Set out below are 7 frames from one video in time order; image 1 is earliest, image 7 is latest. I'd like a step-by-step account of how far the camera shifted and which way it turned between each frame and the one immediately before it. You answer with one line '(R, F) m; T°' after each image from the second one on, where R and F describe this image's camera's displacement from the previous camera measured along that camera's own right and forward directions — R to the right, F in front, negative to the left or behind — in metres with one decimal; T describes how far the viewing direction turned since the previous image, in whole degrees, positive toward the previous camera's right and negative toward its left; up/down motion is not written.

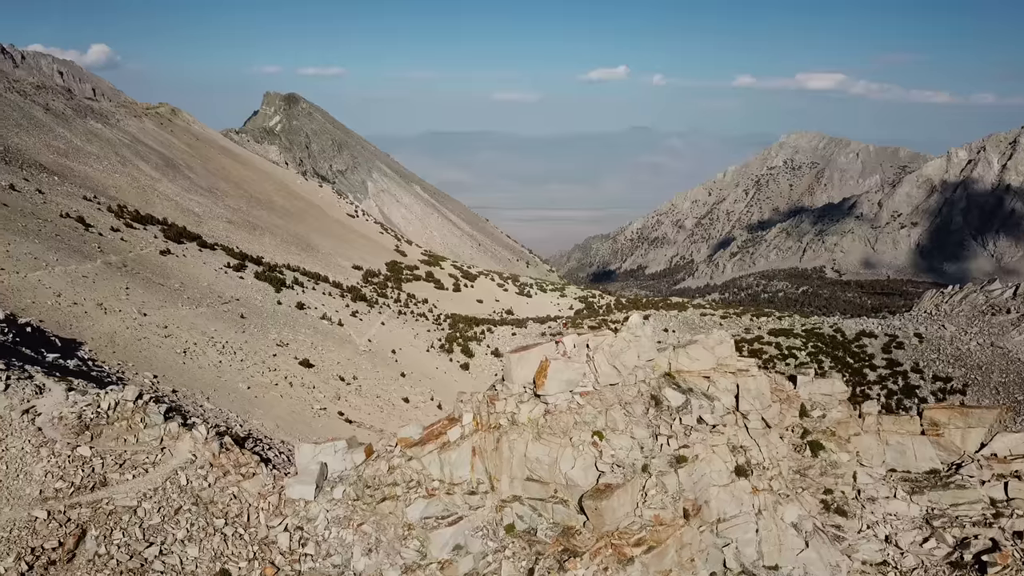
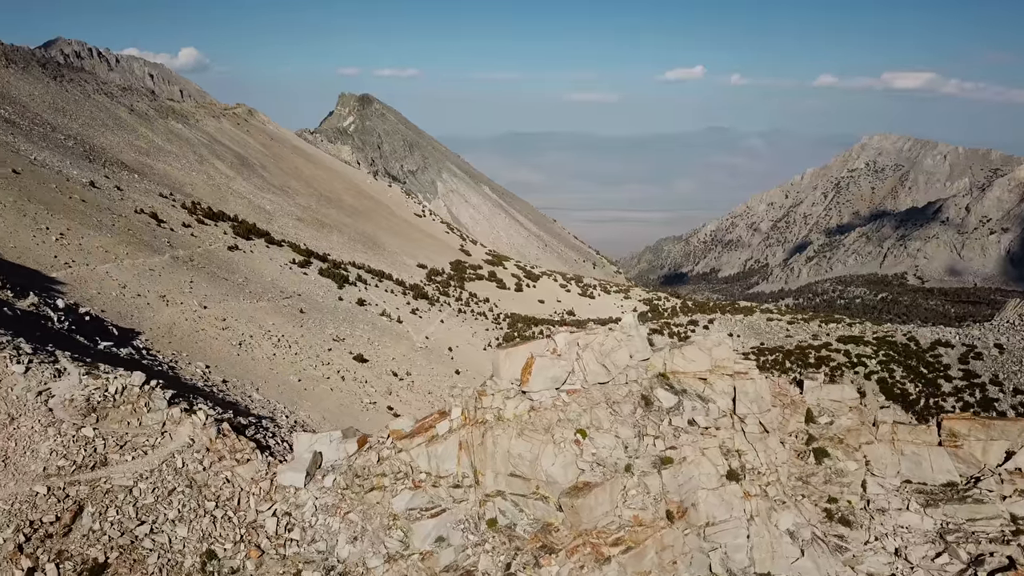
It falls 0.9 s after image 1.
(+1.0, 0.0) m; -5°
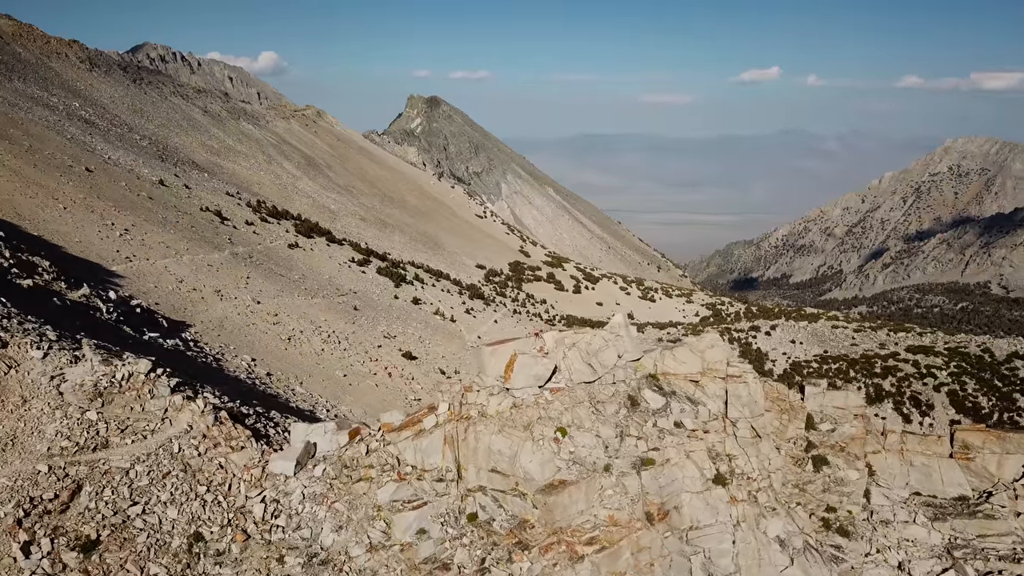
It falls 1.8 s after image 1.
(+1.0, 0.0) m; -5°
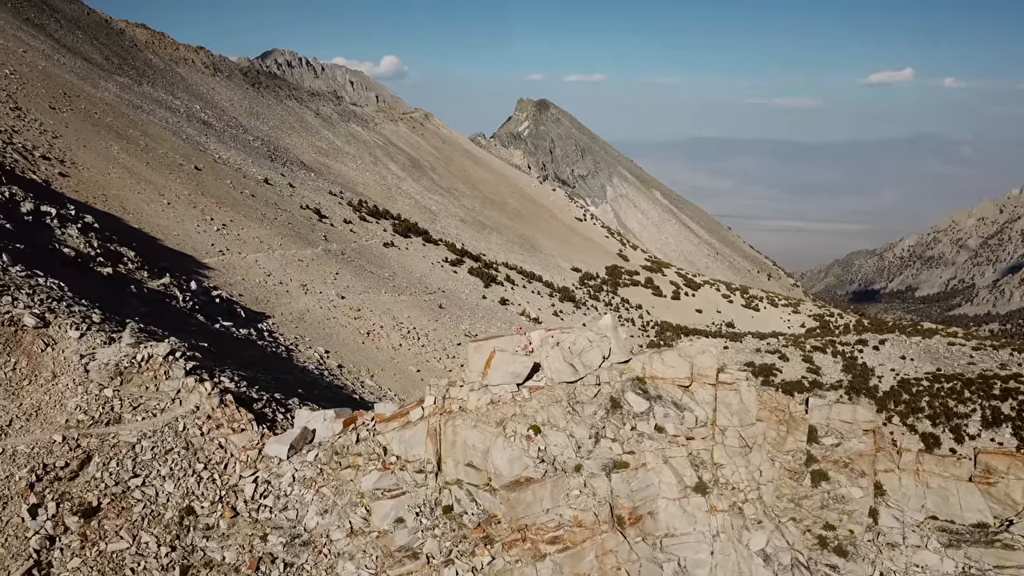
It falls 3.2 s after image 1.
(+1.5, 0.0) m; -8°
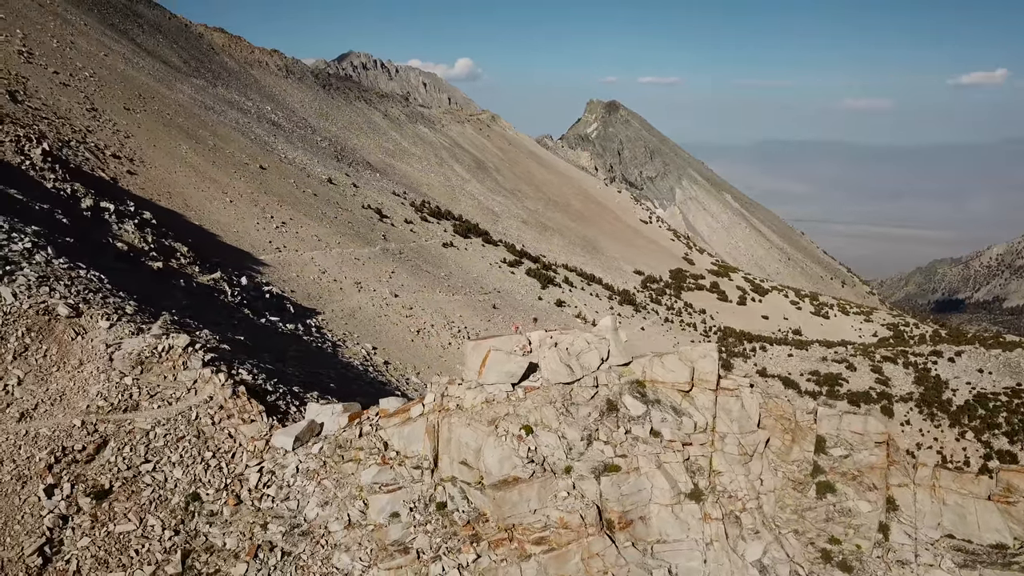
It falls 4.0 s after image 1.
(+0.9, 0.0) m; -5°
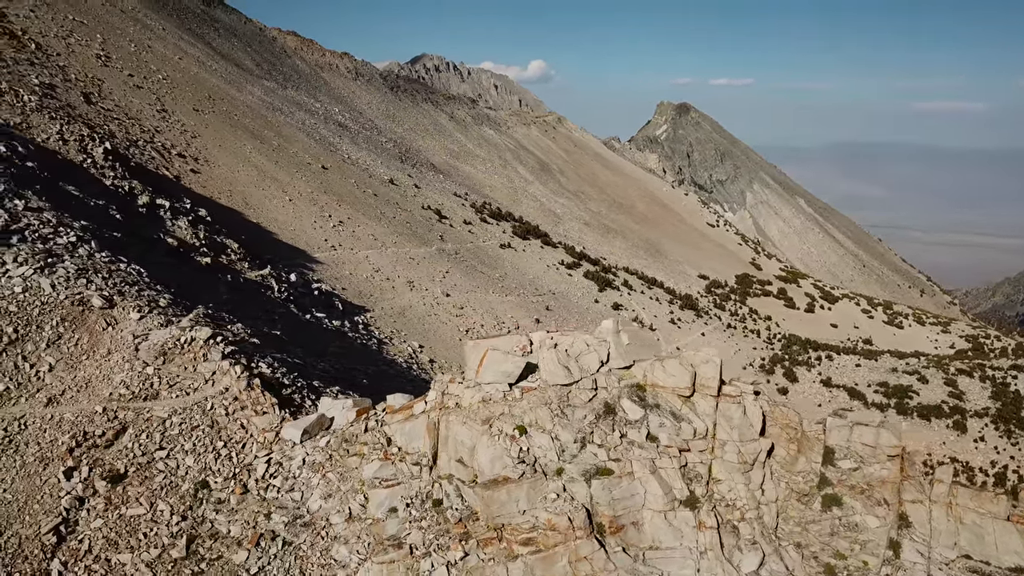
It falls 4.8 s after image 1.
(+0.8, 0.0) m; -5°
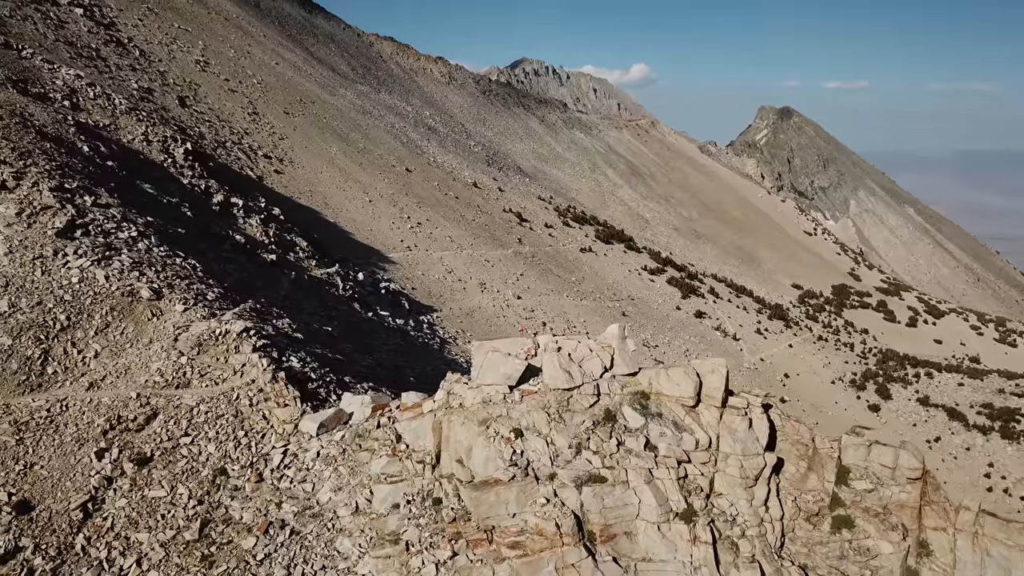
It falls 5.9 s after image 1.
(+1.1, +0.1) m; -7°
